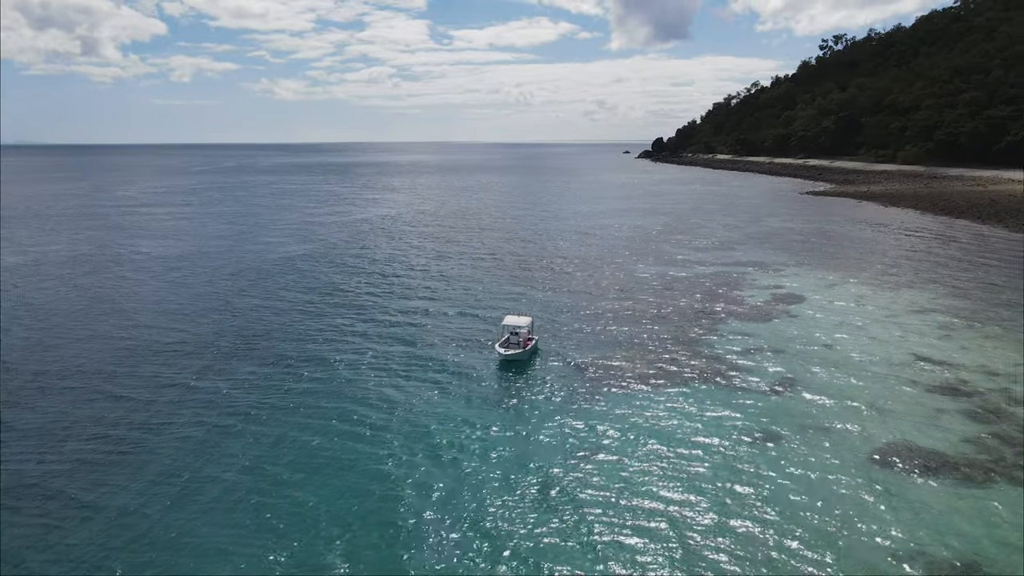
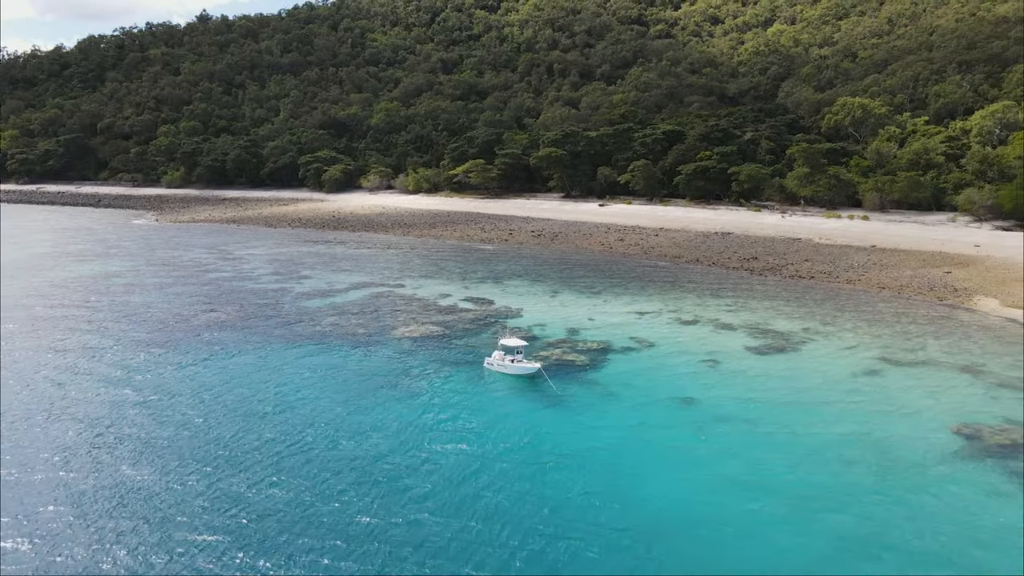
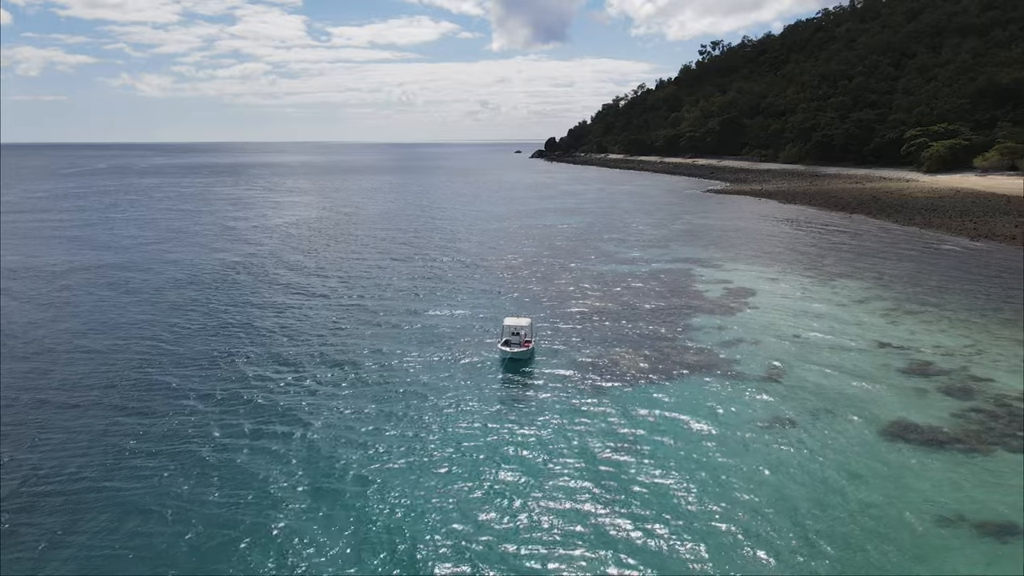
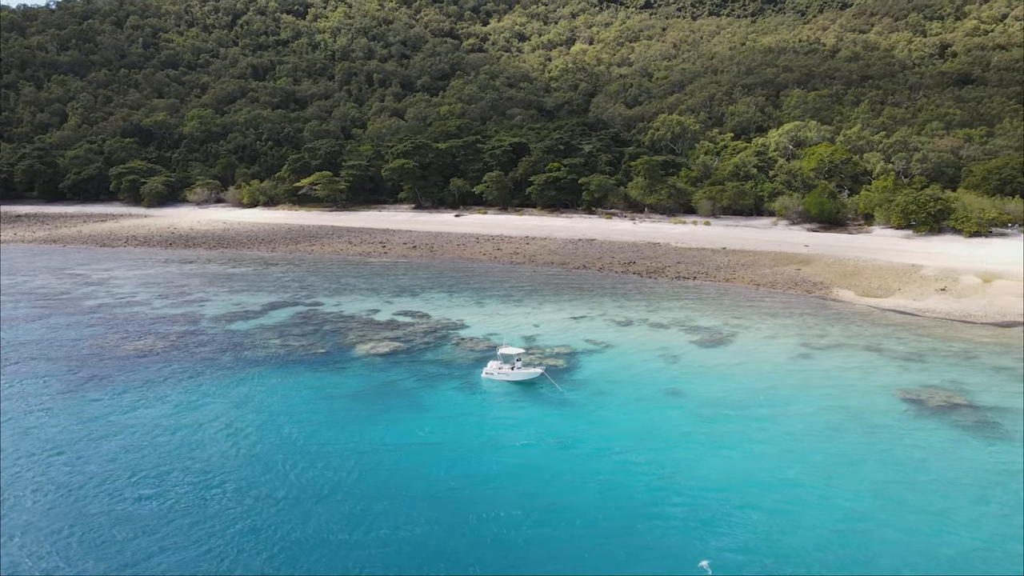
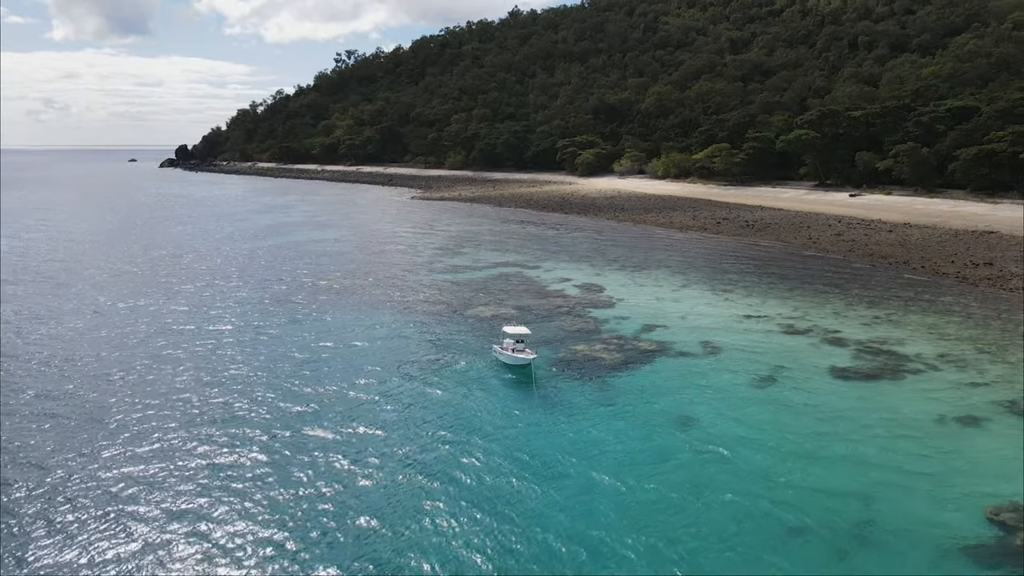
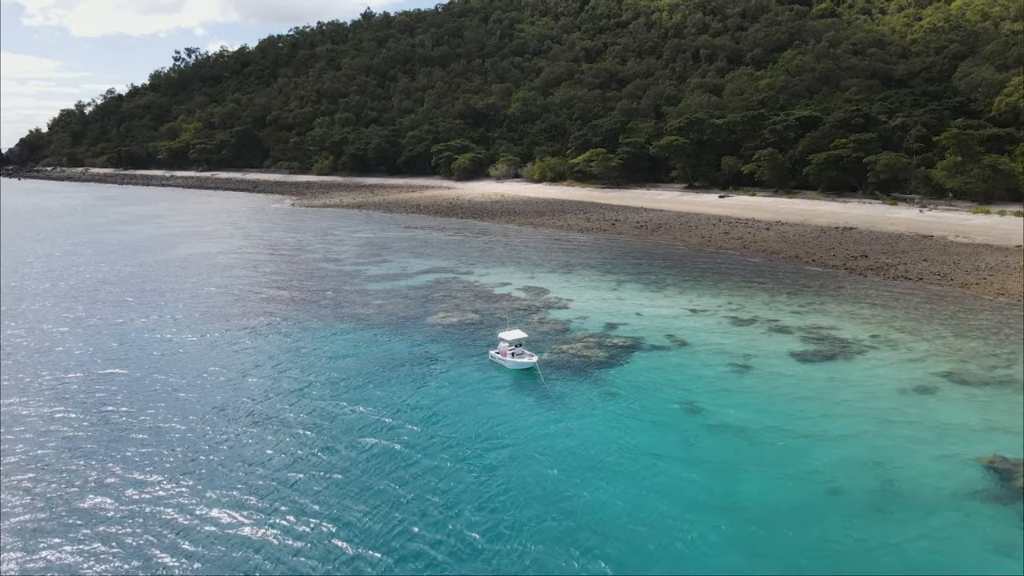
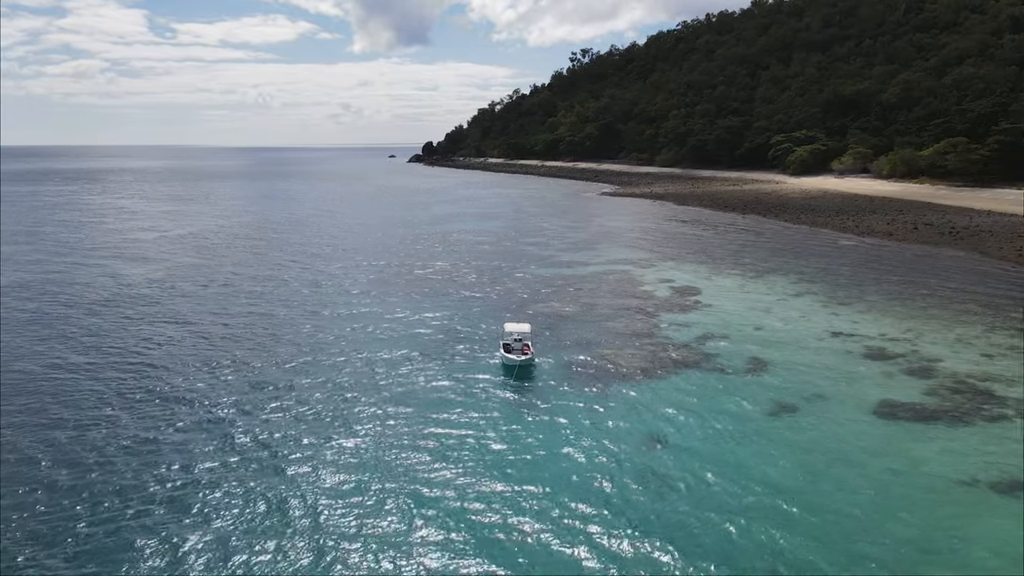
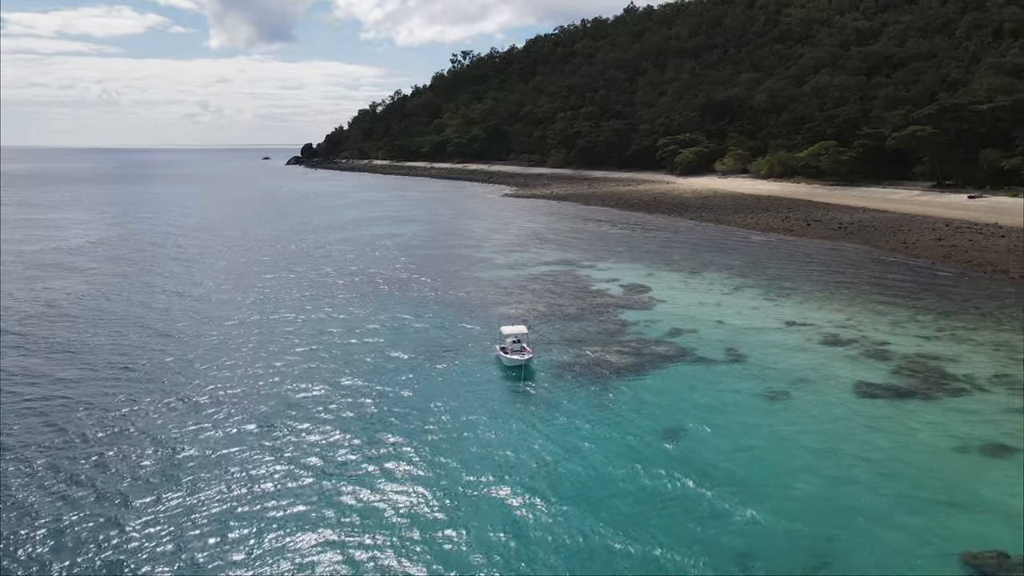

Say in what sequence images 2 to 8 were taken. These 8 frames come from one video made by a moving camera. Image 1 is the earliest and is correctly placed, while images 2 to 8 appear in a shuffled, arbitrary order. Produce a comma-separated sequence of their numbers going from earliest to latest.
3, 7, 8, 5, 6, 2, 4
